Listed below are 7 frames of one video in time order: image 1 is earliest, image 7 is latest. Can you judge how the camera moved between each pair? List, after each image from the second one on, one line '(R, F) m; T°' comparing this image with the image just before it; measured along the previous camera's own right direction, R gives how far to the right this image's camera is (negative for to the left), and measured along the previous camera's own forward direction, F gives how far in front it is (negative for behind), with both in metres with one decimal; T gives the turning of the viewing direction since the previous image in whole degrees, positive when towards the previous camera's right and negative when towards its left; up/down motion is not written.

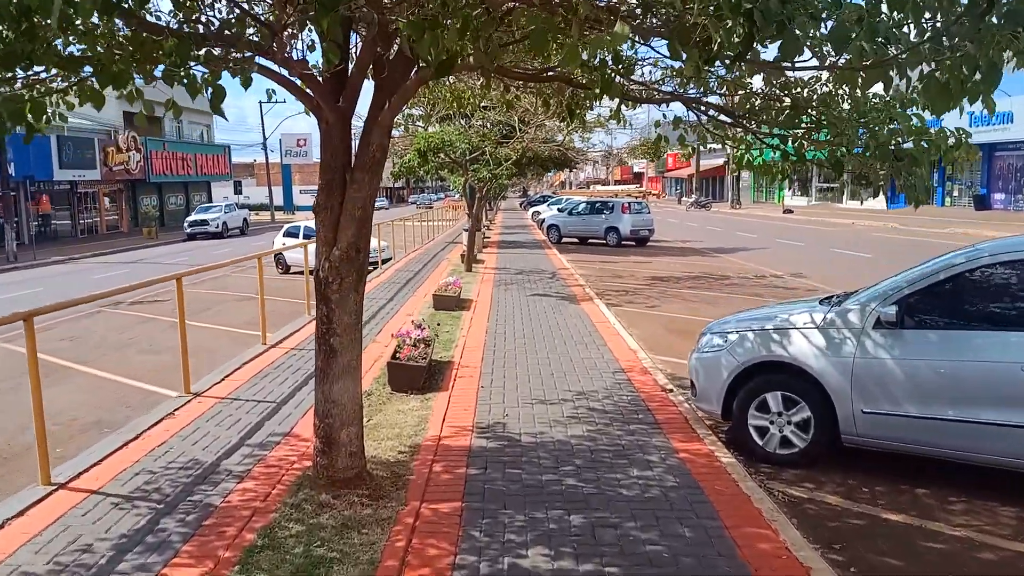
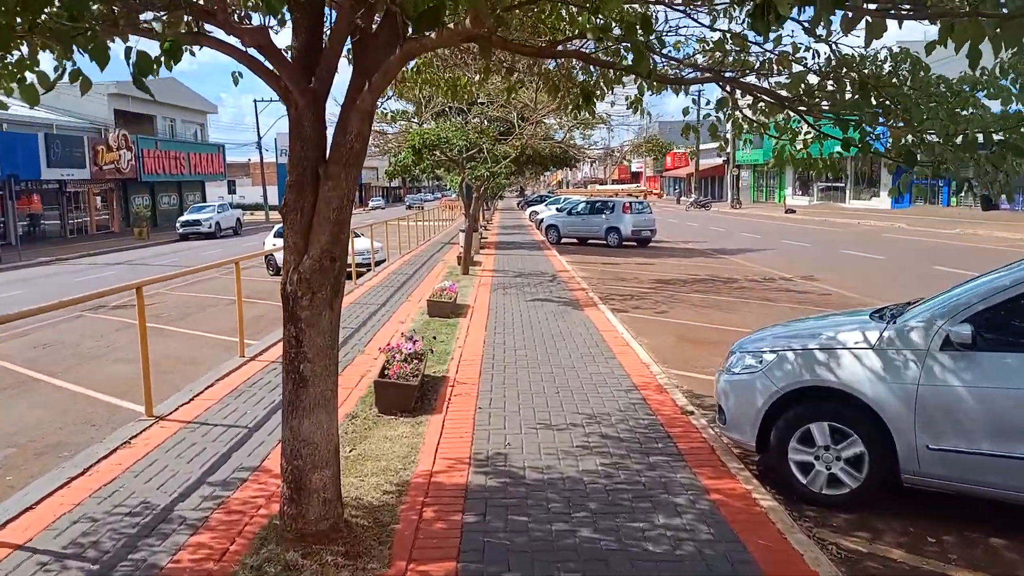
(0.0, +0.7) m; 0°
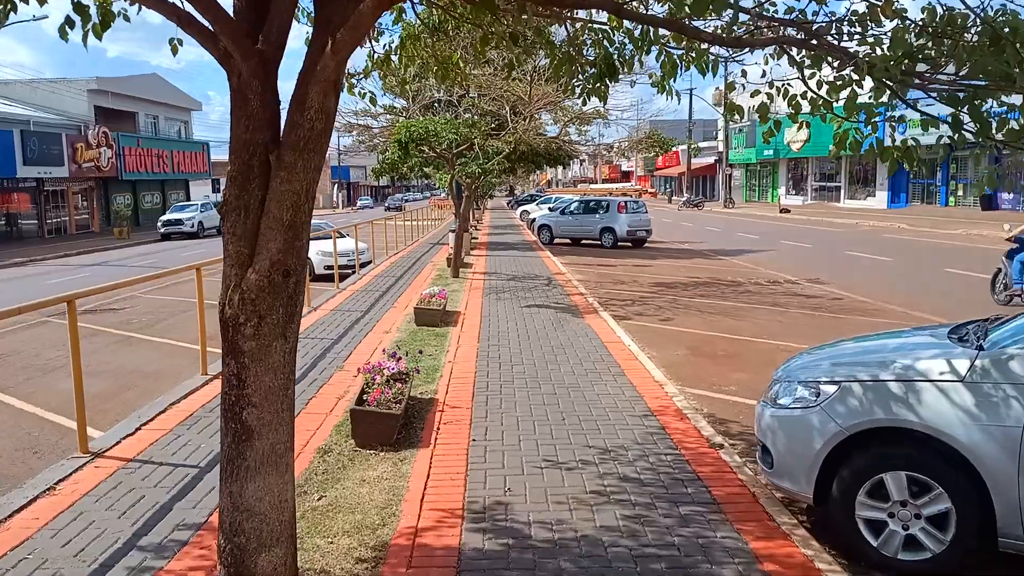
(-0.1, +0.9) m; +1°
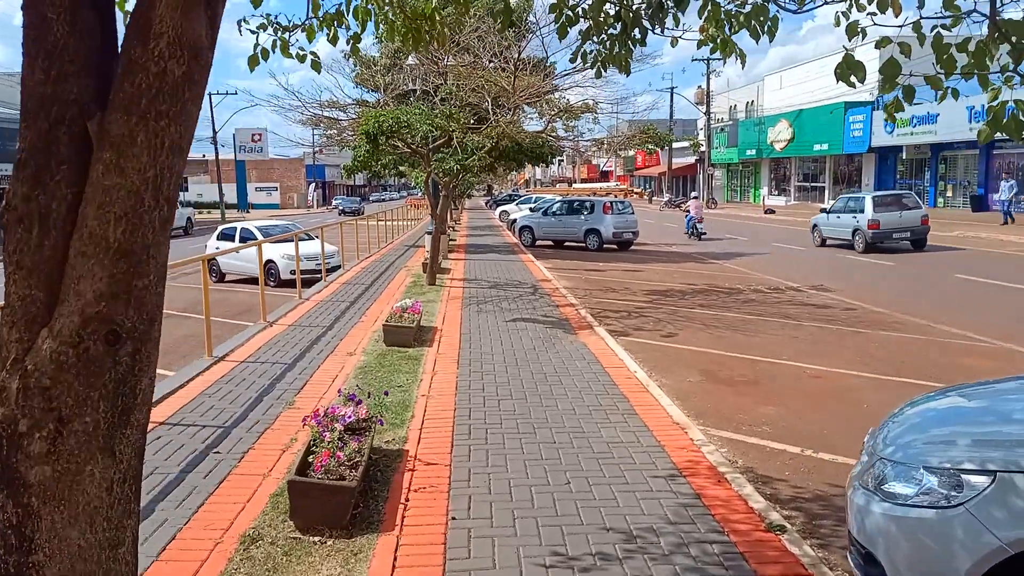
(-0.1, +1.3) m; +2°
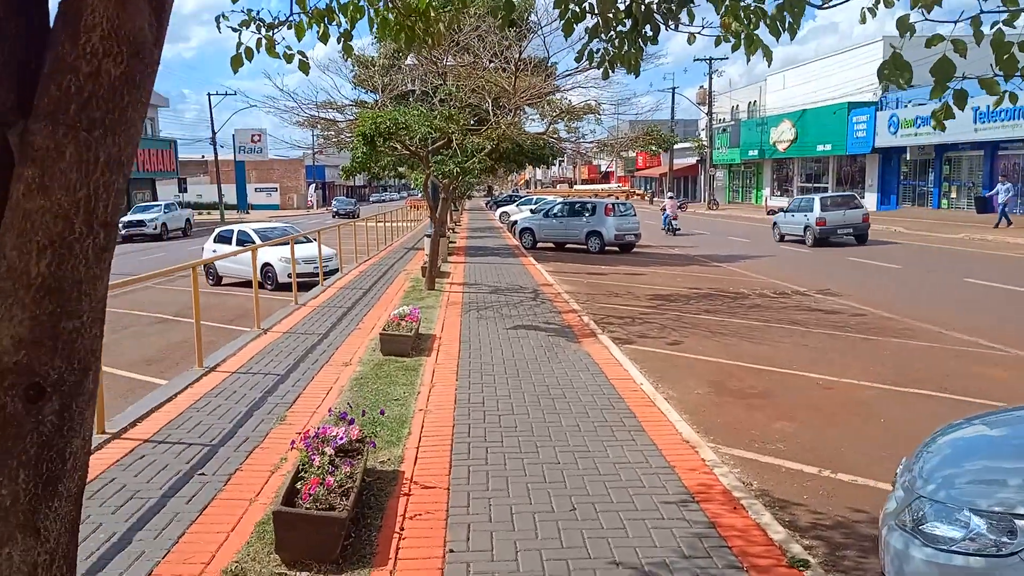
(0.0, +0.3) m; 0°
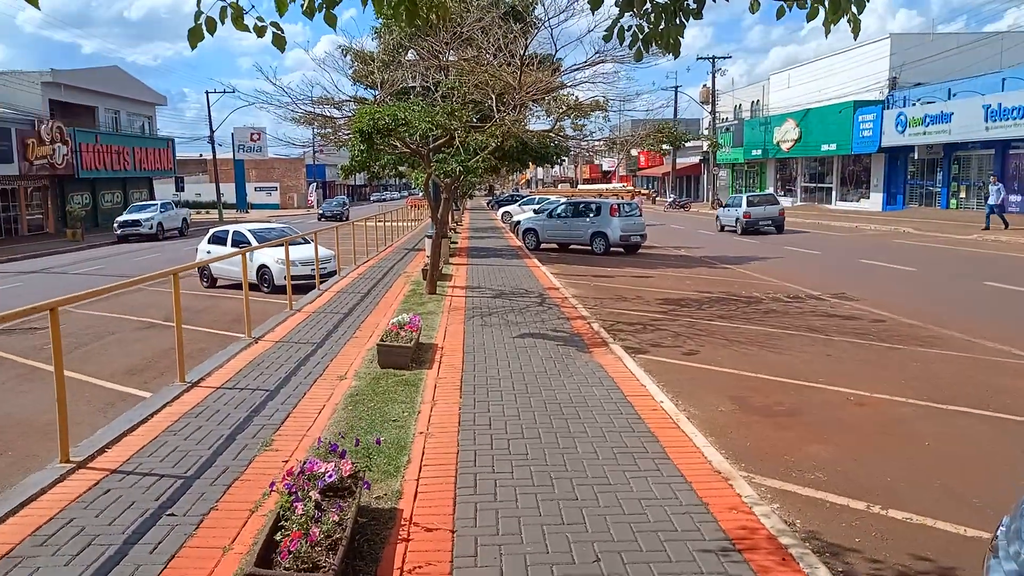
(-0.1, +0.6) m; 0°
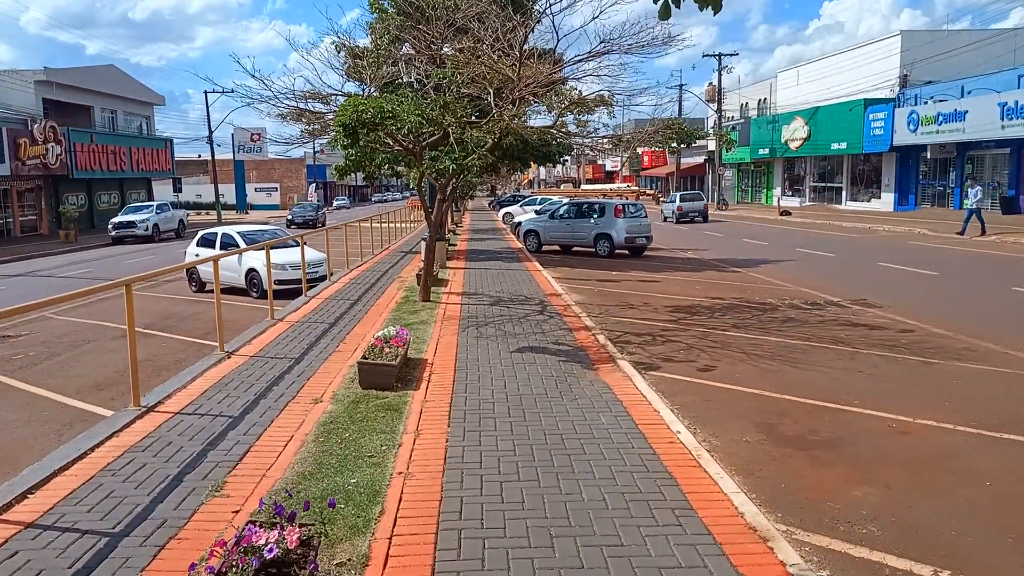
(+0.1, +0.8) m; 0°
